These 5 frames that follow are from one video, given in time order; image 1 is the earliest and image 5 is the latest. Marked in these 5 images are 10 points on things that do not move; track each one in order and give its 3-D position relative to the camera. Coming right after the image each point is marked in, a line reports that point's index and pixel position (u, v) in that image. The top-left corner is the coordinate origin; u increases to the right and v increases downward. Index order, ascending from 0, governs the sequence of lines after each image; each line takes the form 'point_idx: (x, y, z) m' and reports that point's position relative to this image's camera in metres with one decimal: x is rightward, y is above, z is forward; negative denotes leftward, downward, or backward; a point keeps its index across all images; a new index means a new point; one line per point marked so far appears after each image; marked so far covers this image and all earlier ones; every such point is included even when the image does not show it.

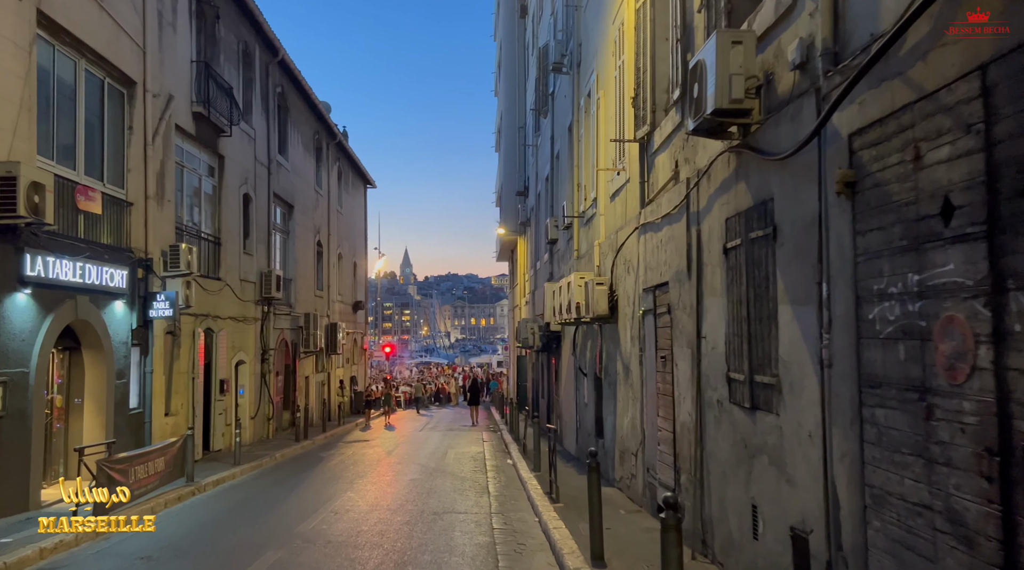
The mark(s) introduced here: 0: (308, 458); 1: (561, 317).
0: (-4.3, -3.7, +19.2) m
1: (+0.8, -0.5, +15.5) m
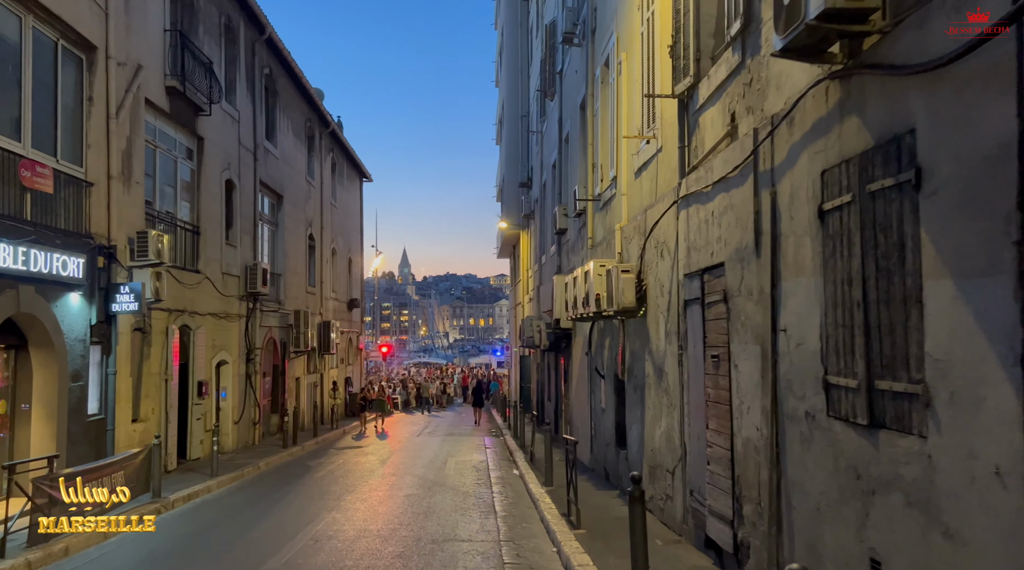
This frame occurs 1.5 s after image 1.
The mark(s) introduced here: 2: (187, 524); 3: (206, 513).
0: (-4.2, -3.5, +17.6) m
1: (+0.9, -0.4, +13.8) m
2: (-4.1, -3.0, +11.4) m
3: (-4.2, -3.1, +12.4) m
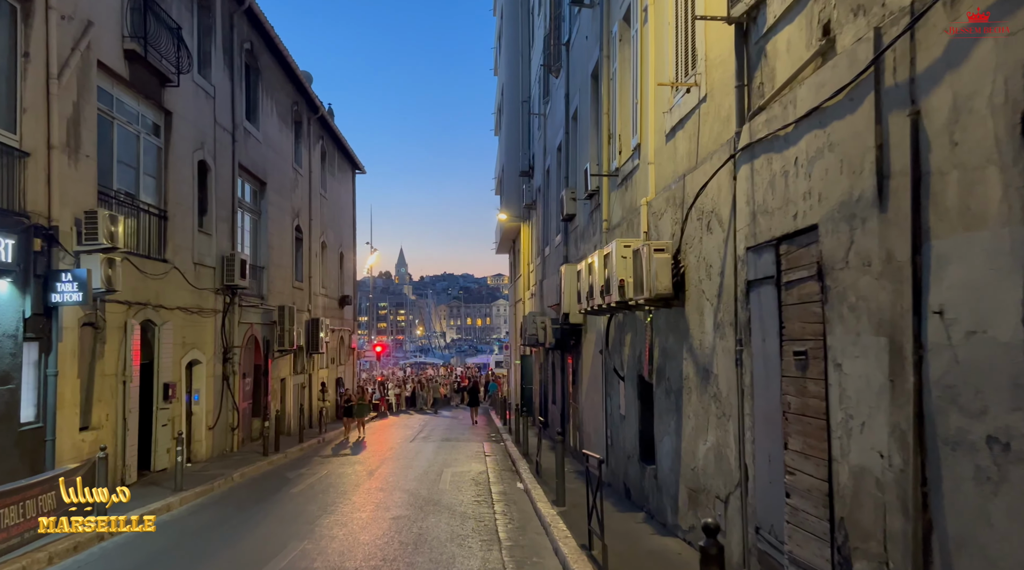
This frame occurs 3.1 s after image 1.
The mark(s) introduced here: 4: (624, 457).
0: (-4.2, -3.4, +15.7) m
1: (+1.0, -0.2, +12.0) m
2: (-4.0, -2.9, +9.5) m
3: (-4.1, -2.9, +10.5) m
4: (+1.4, -2.1, +11.2) m
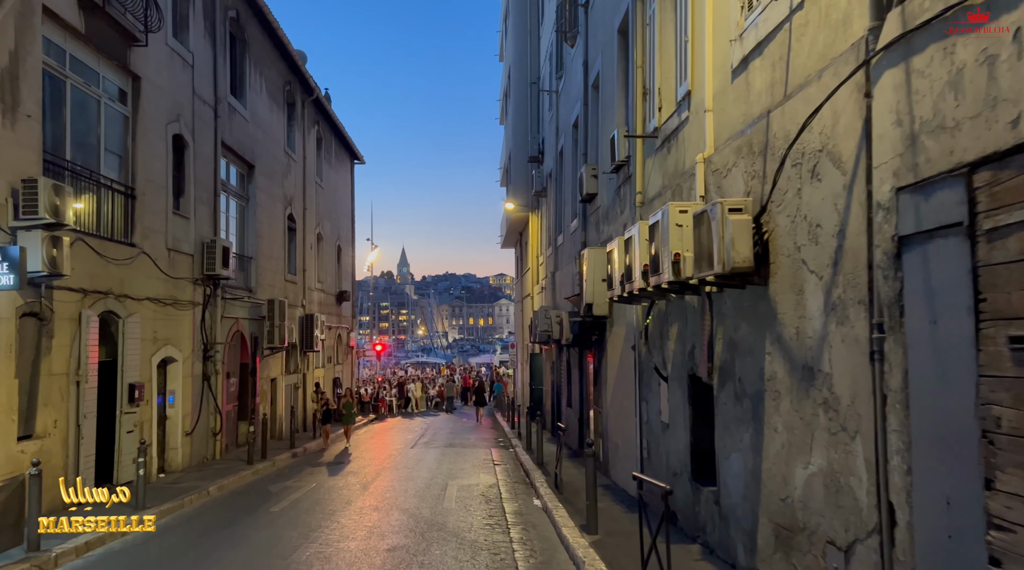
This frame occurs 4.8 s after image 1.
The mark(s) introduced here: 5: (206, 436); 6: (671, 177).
0: (-3.9, -3.2, +13.8) m
1: (+1.2, 0.0, +10.0) m
2: (-3.8, -2.6, +7.6) m
3: (-3.9, -2.7, +8.6) m
4: (+1.6, -1.9, +9.3) m
5: (-6.1, -3.0, +18.1) m
6: (+1.7, +1.1, +9.6) m
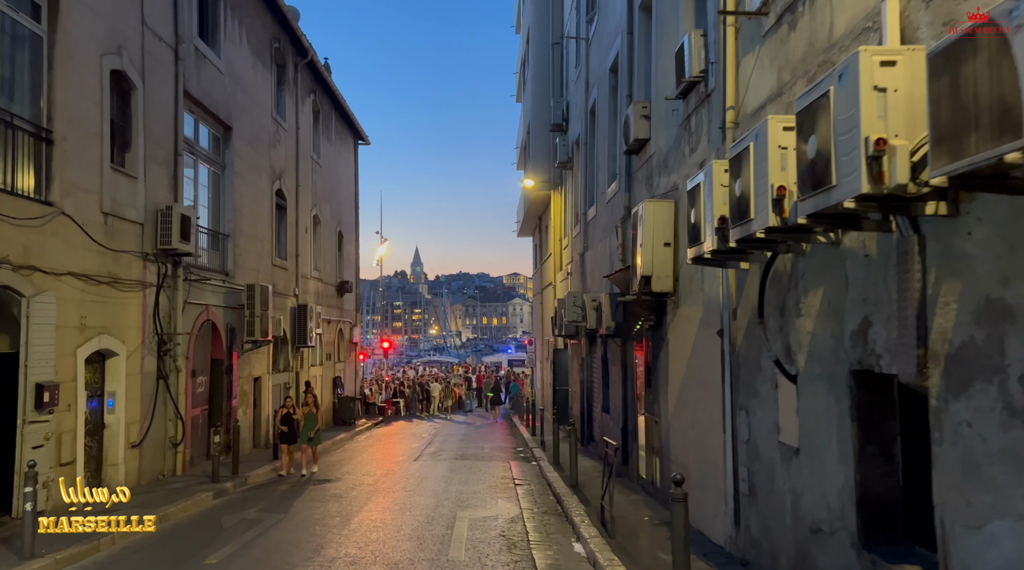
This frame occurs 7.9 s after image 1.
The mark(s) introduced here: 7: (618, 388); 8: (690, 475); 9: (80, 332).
0: (-3.6, -2.8, +10.4) m
1: (+1.5, +0.3, +6.6) m
2: (-3.6, -2.3, +4.2) m
3: (-3.6, -2.4, +5.2) m
4: (+1.9, -1.6, +5.8) m
5: (-5.7, -2.6, +14.7) m
6: (+2.0, +1.5, +6.2) m
7: (+1.6, -1.5, +13.6) m
8: (+1.7, -1.8, +8.9) m
9: (-5.6, -0.6, +11.8) m
